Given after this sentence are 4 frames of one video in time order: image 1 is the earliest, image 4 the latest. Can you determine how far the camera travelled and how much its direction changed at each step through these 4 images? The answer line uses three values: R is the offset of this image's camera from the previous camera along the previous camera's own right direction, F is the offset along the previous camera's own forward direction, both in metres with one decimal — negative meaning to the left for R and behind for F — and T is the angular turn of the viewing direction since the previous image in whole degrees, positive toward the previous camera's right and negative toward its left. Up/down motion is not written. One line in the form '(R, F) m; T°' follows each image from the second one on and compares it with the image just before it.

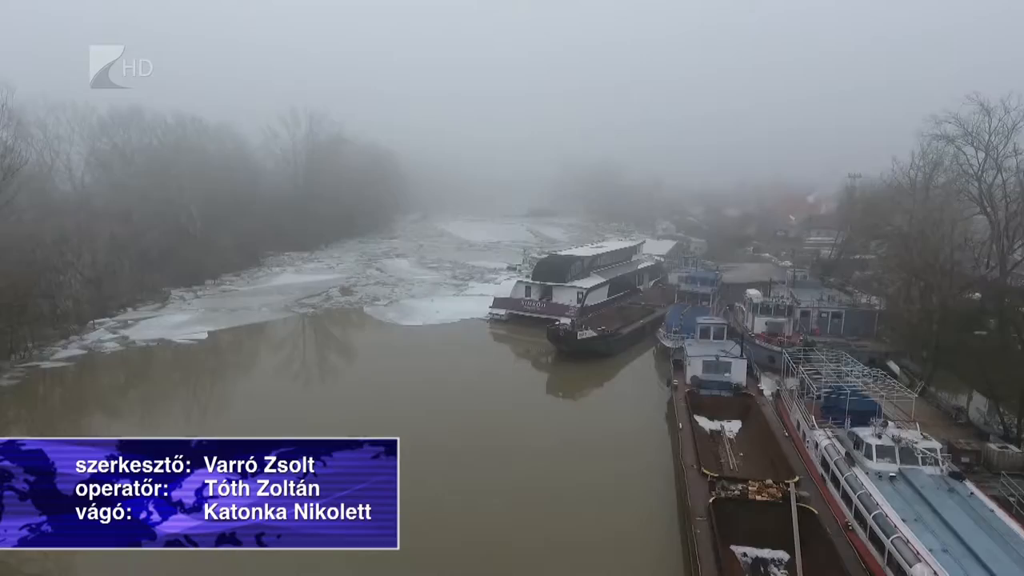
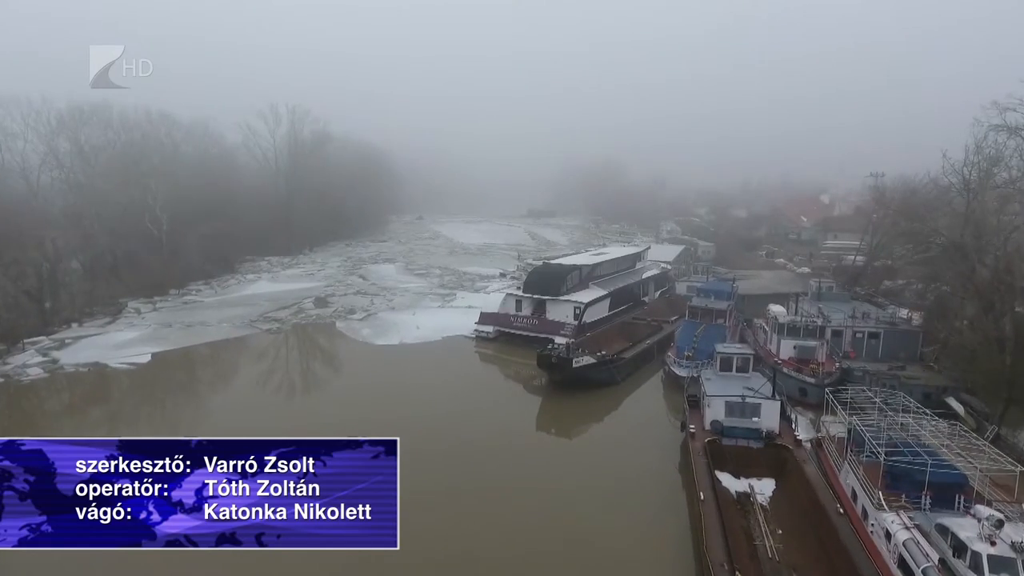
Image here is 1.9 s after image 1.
(+0.4, +2.8) m; 0°
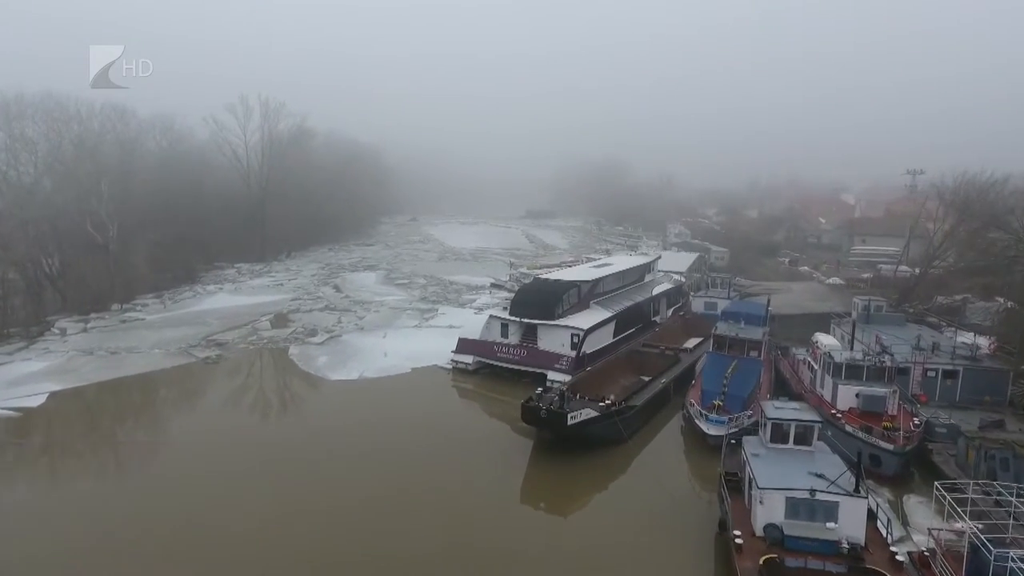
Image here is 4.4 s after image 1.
(+0.5, +3.8) m; 0°
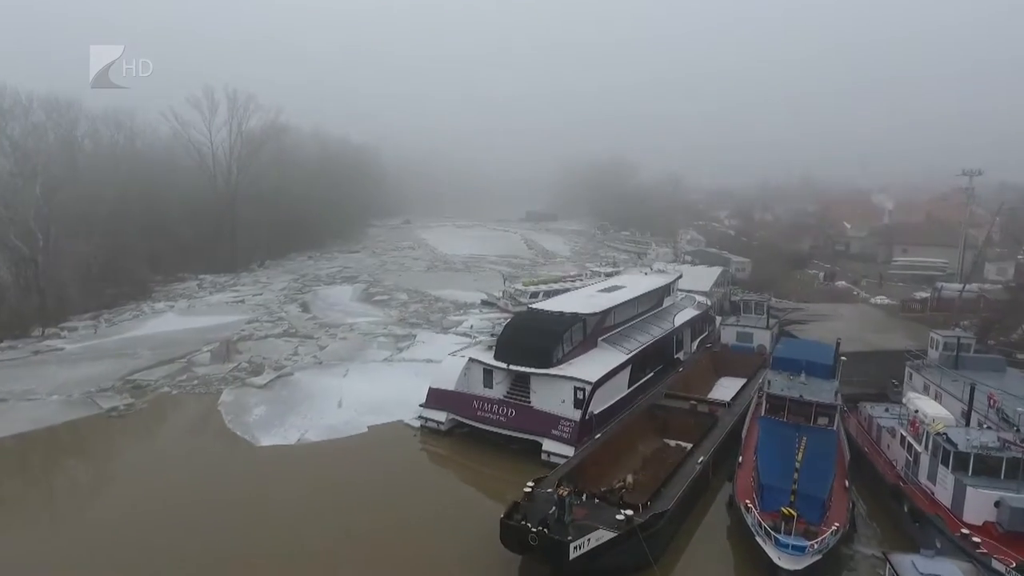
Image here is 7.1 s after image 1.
(+0.4, +4.0) m; 0°
